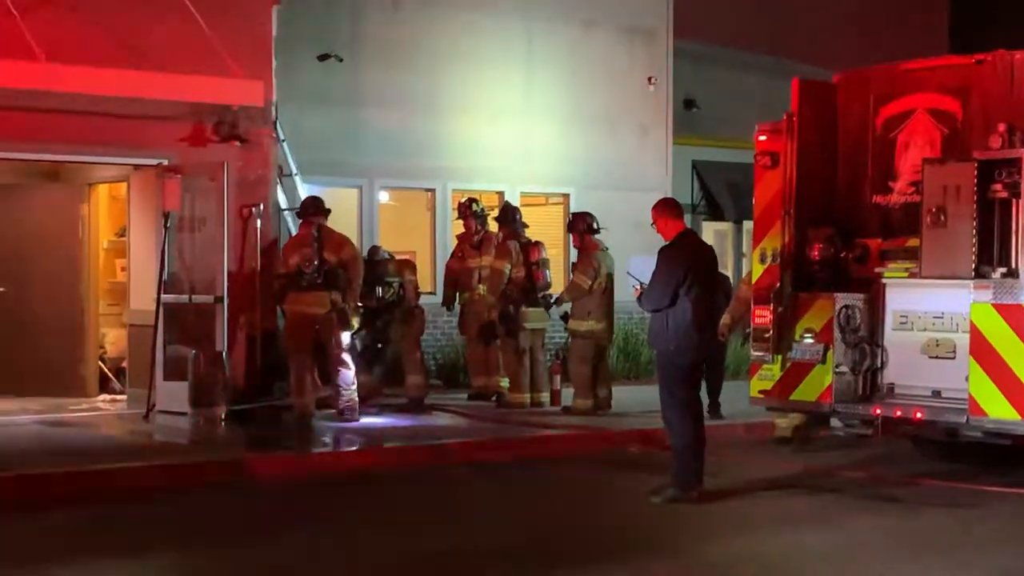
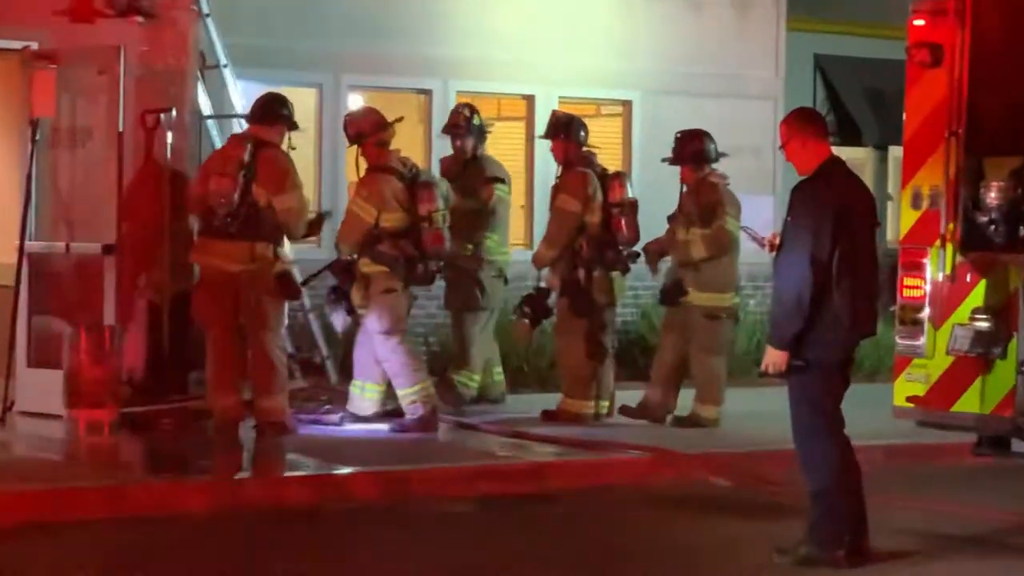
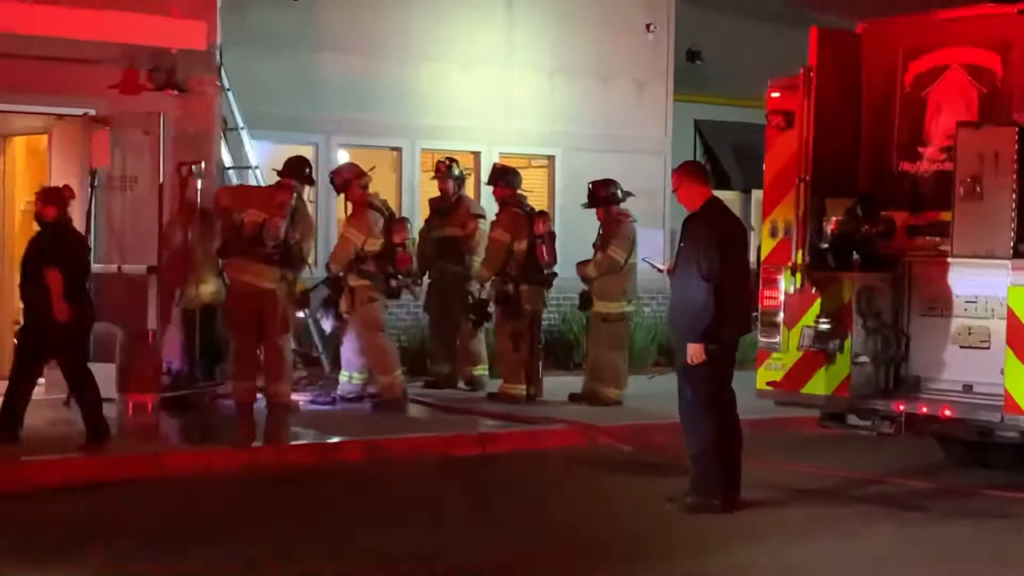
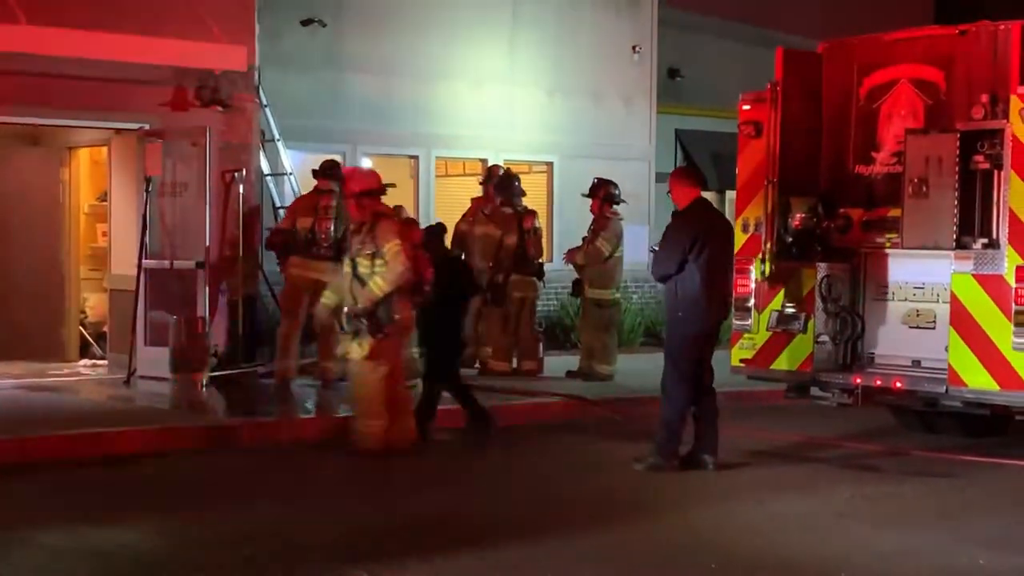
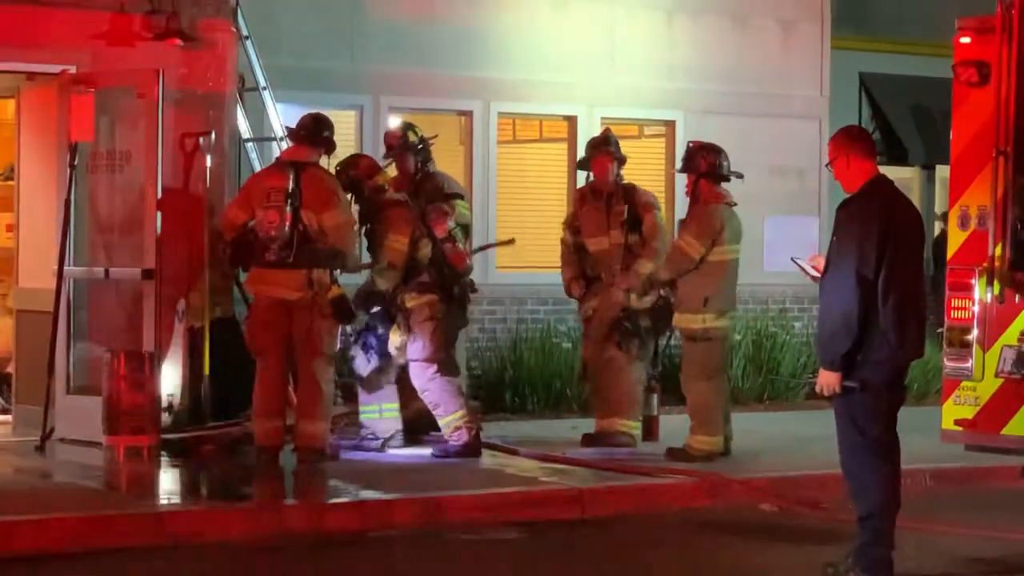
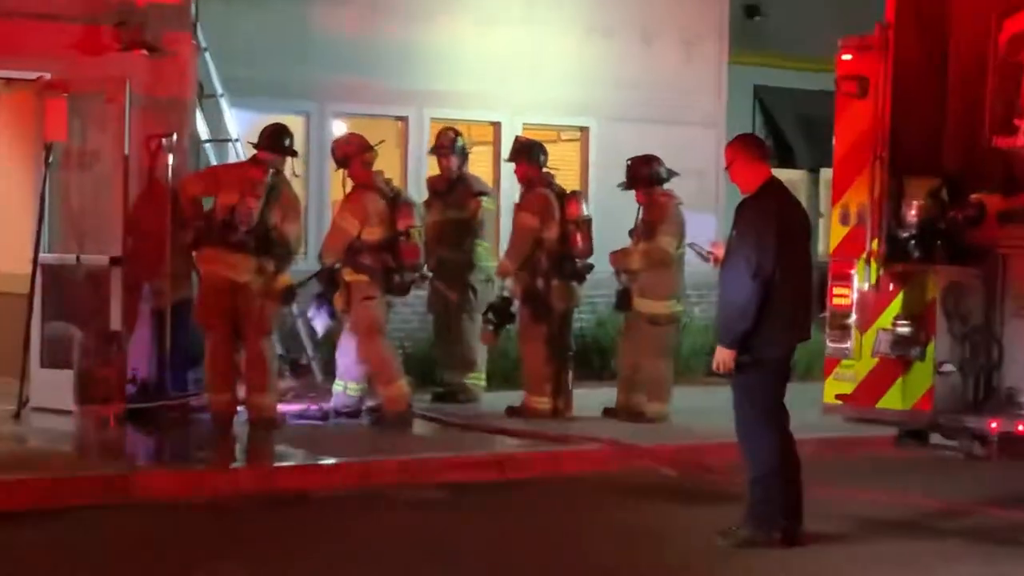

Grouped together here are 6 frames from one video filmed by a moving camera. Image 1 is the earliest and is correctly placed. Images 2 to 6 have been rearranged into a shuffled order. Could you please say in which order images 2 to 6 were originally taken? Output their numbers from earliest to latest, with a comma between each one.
4, 3, 6, 2, 5
